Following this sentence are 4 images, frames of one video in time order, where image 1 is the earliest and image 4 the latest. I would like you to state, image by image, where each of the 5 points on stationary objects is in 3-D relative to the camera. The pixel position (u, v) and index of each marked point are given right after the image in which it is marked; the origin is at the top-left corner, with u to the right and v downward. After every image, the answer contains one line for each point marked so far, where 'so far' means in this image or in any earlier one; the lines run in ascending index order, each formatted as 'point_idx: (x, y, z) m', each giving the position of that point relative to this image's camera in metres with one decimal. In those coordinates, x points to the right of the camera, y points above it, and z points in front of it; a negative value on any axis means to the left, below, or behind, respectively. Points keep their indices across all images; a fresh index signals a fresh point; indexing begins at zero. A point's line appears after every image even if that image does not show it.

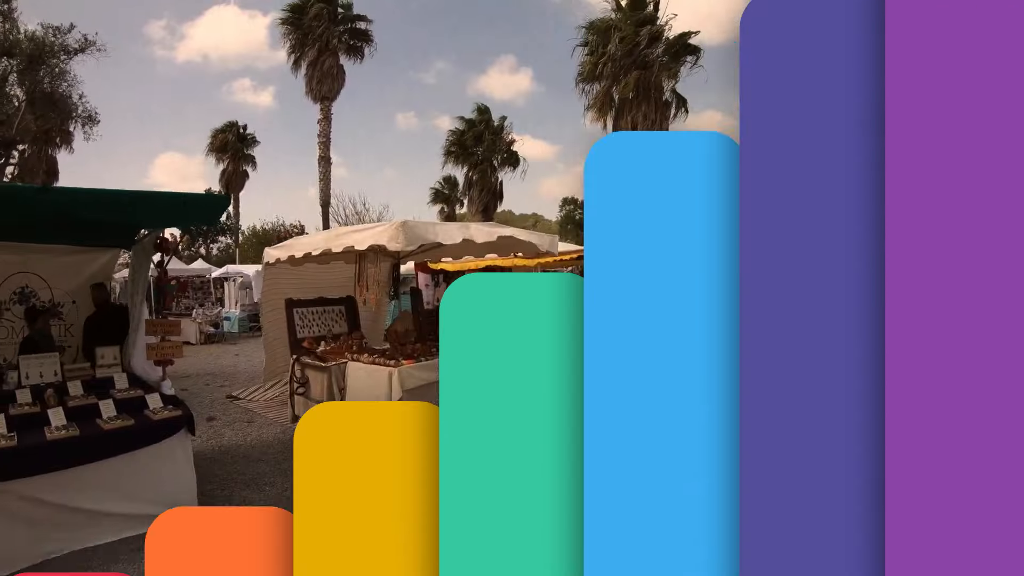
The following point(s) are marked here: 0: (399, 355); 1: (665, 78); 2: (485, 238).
0: (-1.1, -0.7, +5.0) m
1: (+4.3, +5.8, +15.2) m
2: (-0.2, +0.4, +4.3) m
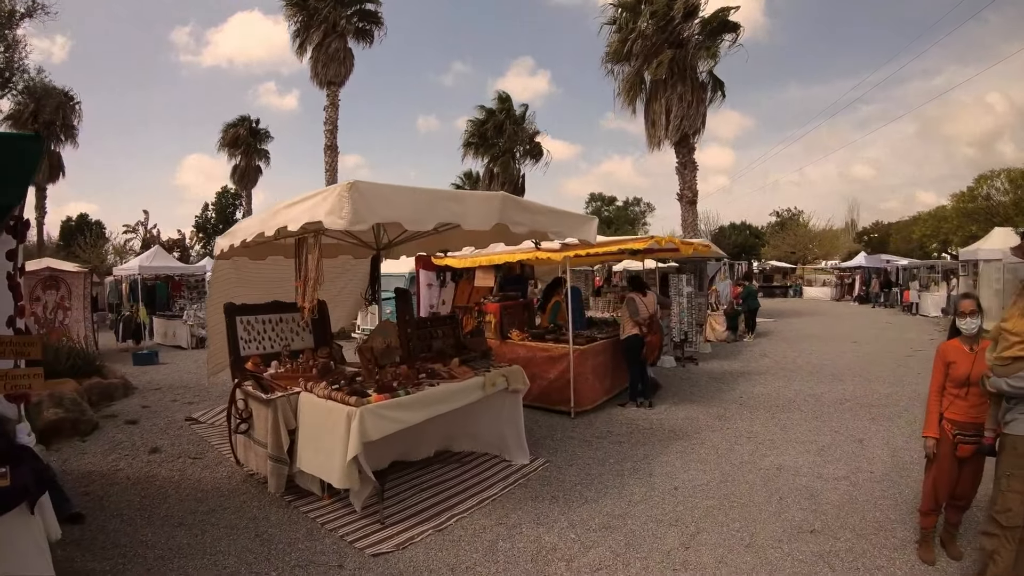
0: (-0.9, -0.7, +3.6) m
1: (+4.8, +5.8, +13.6) m
2: (-0.2, +0.4, +2.8) m
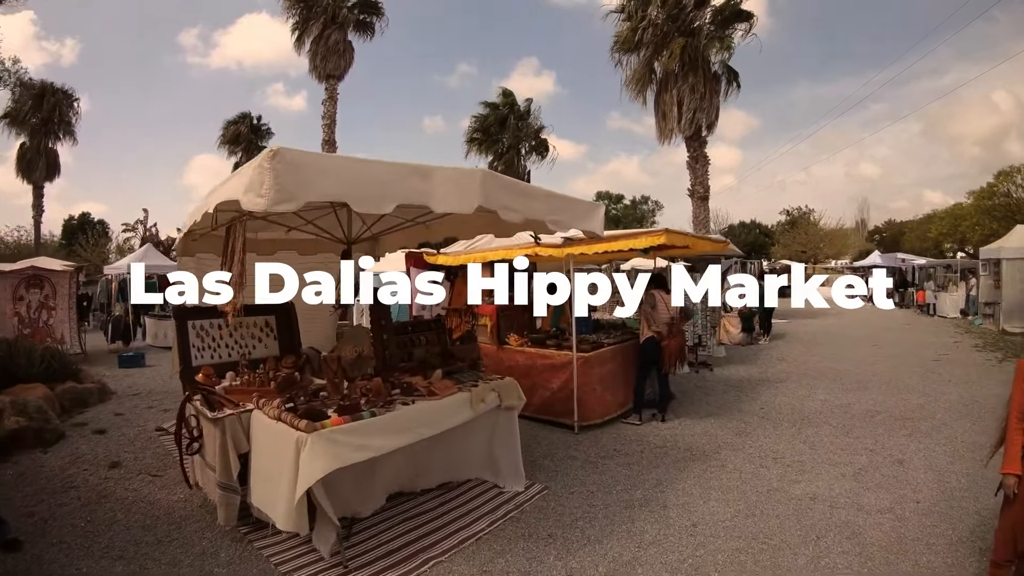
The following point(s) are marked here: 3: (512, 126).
0: (-1.0, -0.7, +3.0) m
1: (+4.8, +5.8, +13.0) m
2: (-0.2, +0.4, +2.3) m
3: (0.0, +5.9, +19.7) m
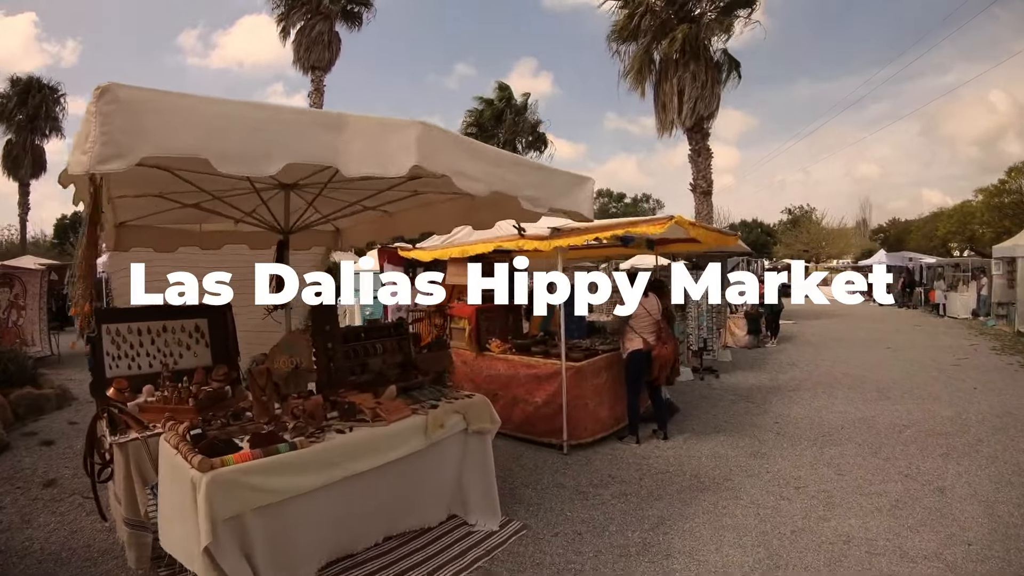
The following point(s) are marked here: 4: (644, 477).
0: (-1.2, -0.7, +2.4) m
1: (+4.7, +5.8, +12.3) m
2: (-0.4, +0.4, +1.6) m
3: (-0.2, +5.9, +19.0) m
4: (+0.9, -1.3, +3.7) m
